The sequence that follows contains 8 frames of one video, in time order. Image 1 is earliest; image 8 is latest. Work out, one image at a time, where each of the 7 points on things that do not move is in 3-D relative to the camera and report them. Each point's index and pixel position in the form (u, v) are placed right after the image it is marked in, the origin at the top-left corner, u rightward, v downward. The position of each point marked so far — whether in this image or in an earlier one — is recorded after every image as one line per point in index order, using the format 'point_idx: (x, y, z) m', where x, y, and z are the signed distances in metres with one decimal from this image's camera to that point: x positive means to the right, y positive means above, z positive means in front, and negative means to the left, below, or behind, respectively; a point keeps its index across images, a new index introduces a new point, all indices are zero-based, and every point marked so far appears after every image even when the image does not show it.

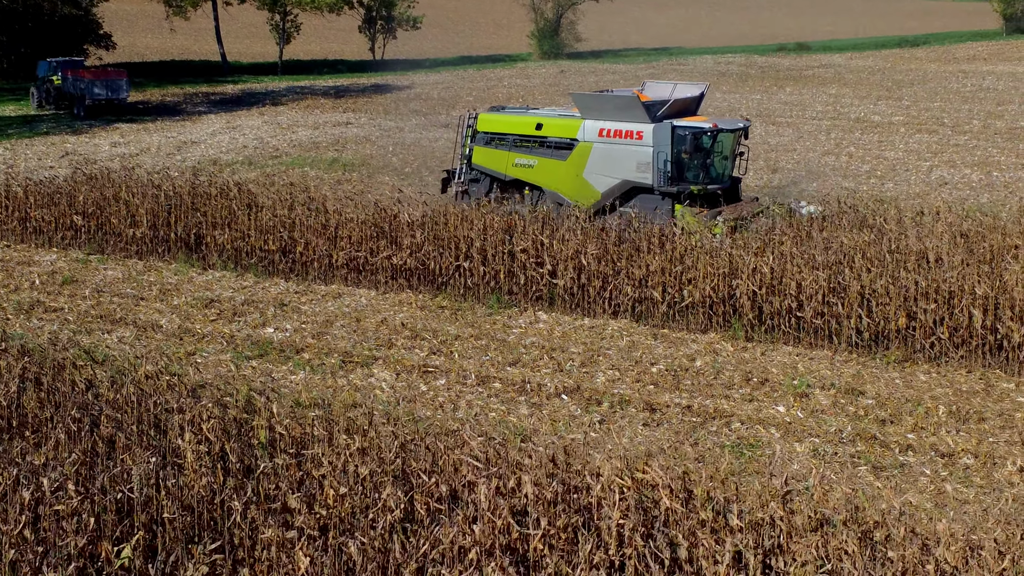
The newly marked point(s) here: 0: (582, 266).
0: (+0.5, +0.2, +11.7) m
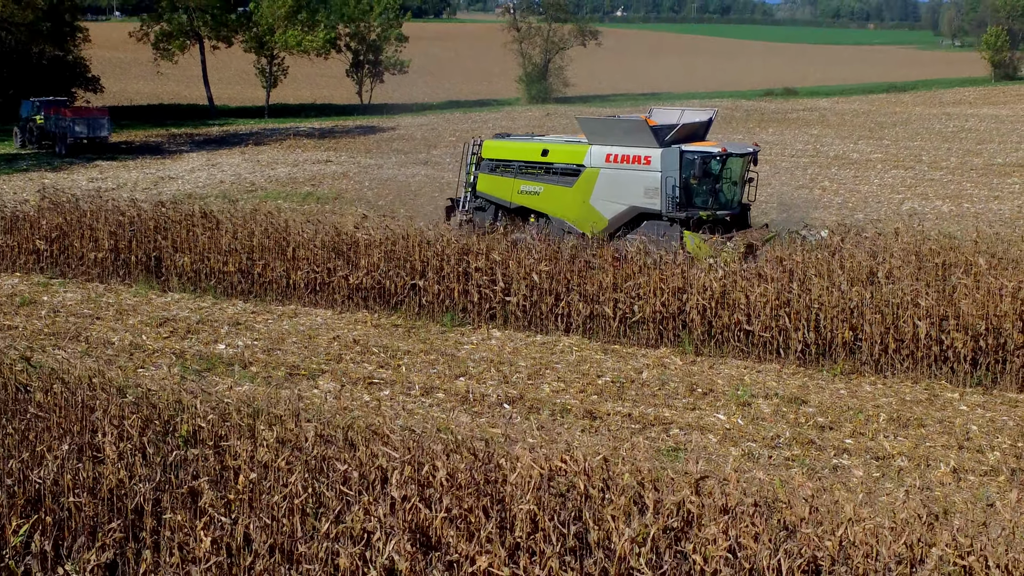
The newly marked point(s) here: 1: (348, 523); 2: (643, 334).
0: (+0.1, 0.0, +11.7) m
1: (-0.6, -0.8, +5.7) m
2: (+0.8, -0.3, +11.3) m
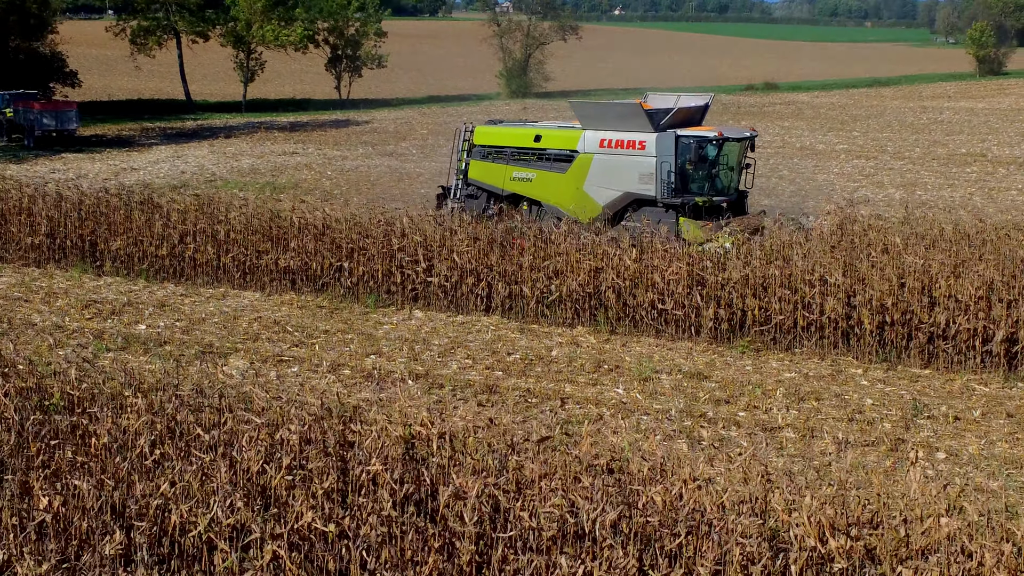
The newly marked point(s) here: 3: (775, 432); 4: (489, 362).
0: (-0.4, +0.2, +11.8) m
1: (-1.1, -0.6, +5.7) m
2: (+0.3, -0.2, +11.3) m
3: (+1.2, -0.7, +8.2) m
4: (-0.1, -0.4, +10.0) m
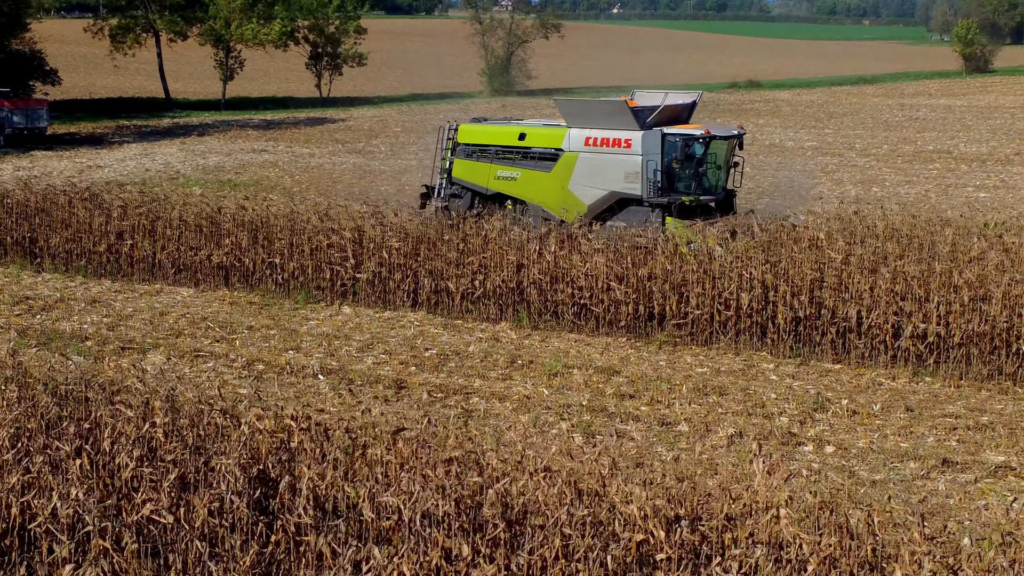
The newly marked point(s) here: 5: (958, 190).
0: (-0.9, +0.2, +11.8) m
1: (-1.6, -0.6, +5.7) m
2: (-0.2, -0.1, +11.3) m
3: (+0.8, -0.7, +8.2) m
4: (-0.6, -0.4, +10.0) m
5: (+5.0, +1.1, +19.1) m
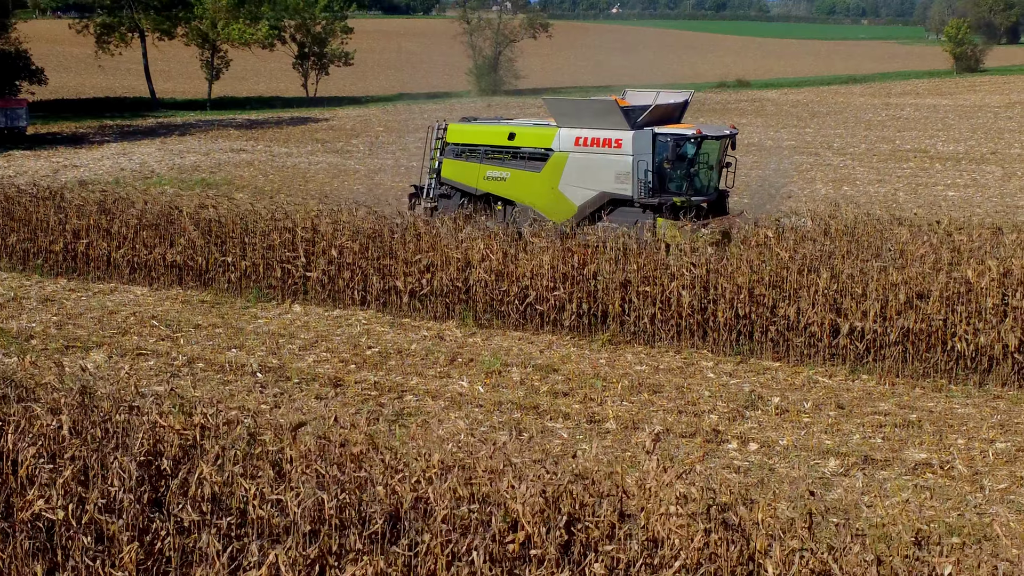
0: (-1.2, +0.2, +11.8) m
1: (-1.9, -0.6, +5.7) m
2: (-0.5, -0.1, +11.3) m
3: (+0.4, -0.6, +8.2) m
4: (-1.0, -0.4, +10.0) m
5: (+4.6, +1.1, +19.1) m
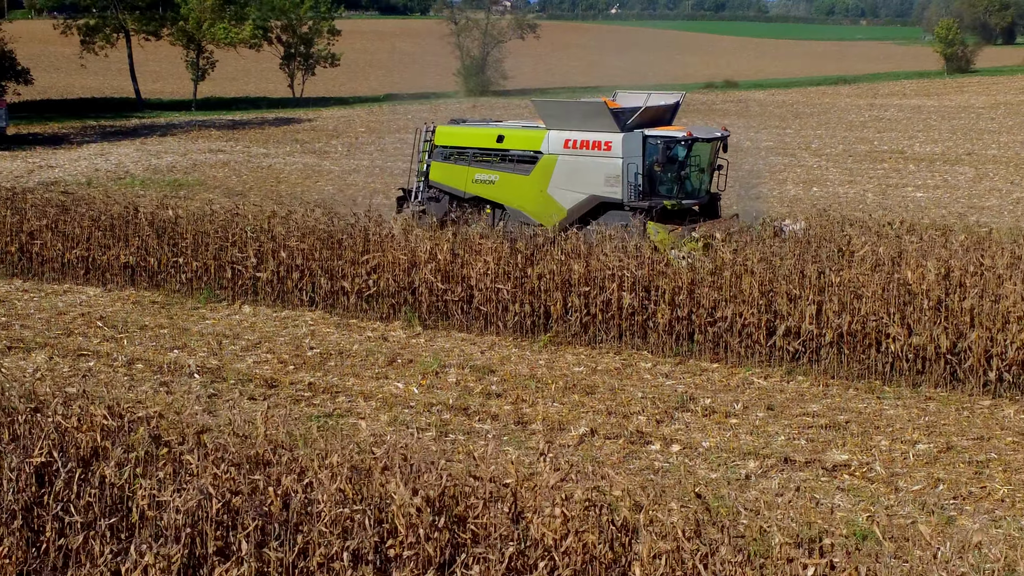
0: (-1.6, +0.2, +11.8) m
1: (-2.3, -0.6, +5.7) m
2: (-0.9, -0.1, +11.3) m
3: (+0.1, -0.7, +8.2) m
4: (-1.3, -0.4, +10.0) m
5: (+4.3, +1.1, +19.1) m
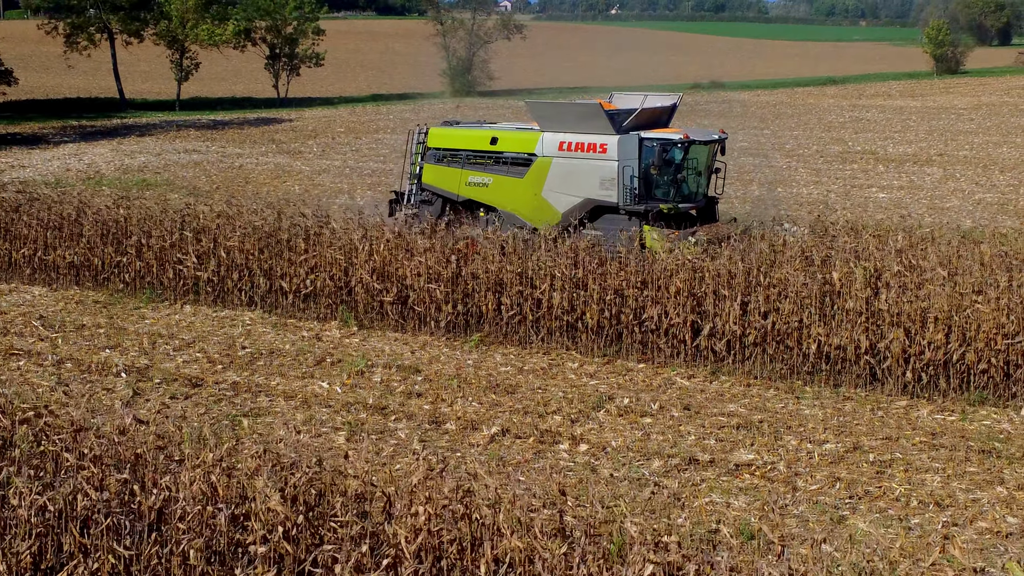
0: (-2.0, +0.2, +11.8) m
1: (-2.7, -0.6, +5.8) m
2: (-1.3, -0.1, +11.4) m
3: (-0.3, -0.7, +8.2) m
4: (-1.7, -0.4, +10.0) m
5: (+3.9, +1.1, +19.1) m
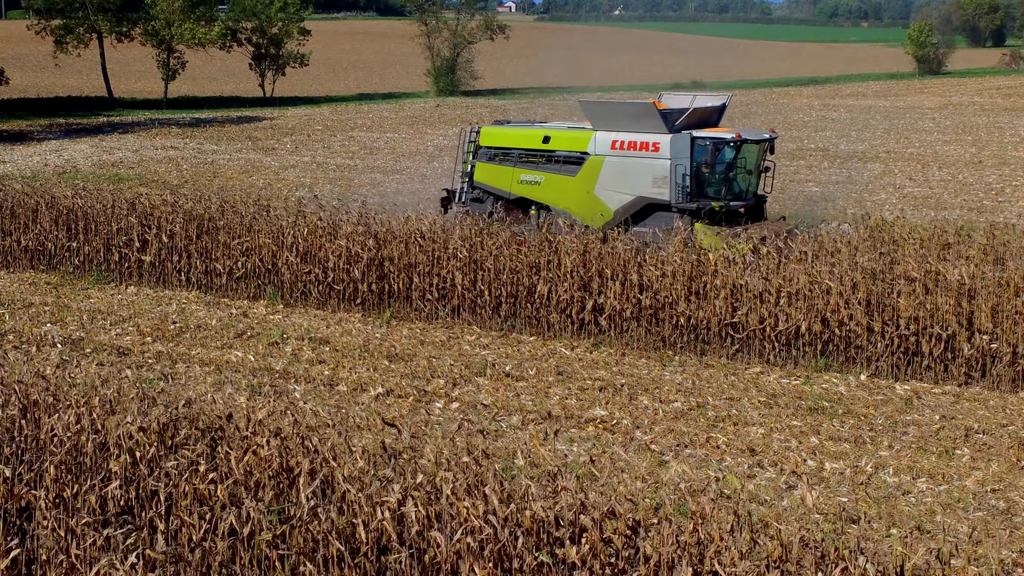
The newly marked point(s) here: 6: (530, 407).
0: (-2.6, +0.3, +12.7) m
1: (-3.3, -0.5, +6.7) m
2: (-1.9, 0.0, +12.3) m
3: (-0.9, -0.5, +9.1) m
4: (-2.3, -0.3, +10.9) m
5: (+3.3, +1.2, +20.0) m
6: (+0.1, -0.6, +8.6) m
